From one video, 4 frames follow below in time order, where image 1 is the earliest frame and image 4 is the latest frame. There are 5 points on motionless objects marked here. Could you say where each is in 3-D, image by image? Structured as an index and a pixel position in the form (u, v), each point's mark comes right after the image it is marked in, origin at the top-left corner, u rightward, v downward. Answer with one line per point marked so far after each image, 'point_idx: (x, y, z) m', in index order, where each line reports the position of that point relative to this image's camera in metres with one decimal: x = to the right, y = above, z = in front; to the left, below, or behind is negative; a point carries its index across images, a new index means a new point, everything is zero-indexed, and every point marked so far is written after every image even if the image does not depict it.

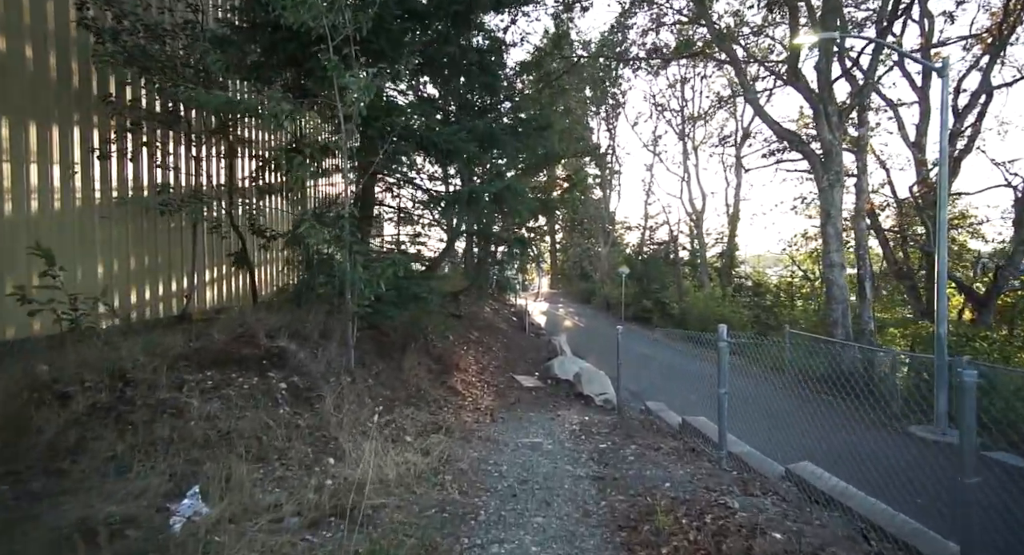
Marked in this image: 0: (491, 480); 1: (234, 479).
0: (-0.1, -1.4, +3.9) m
1: (-1.3, -1.0, +2.7) m
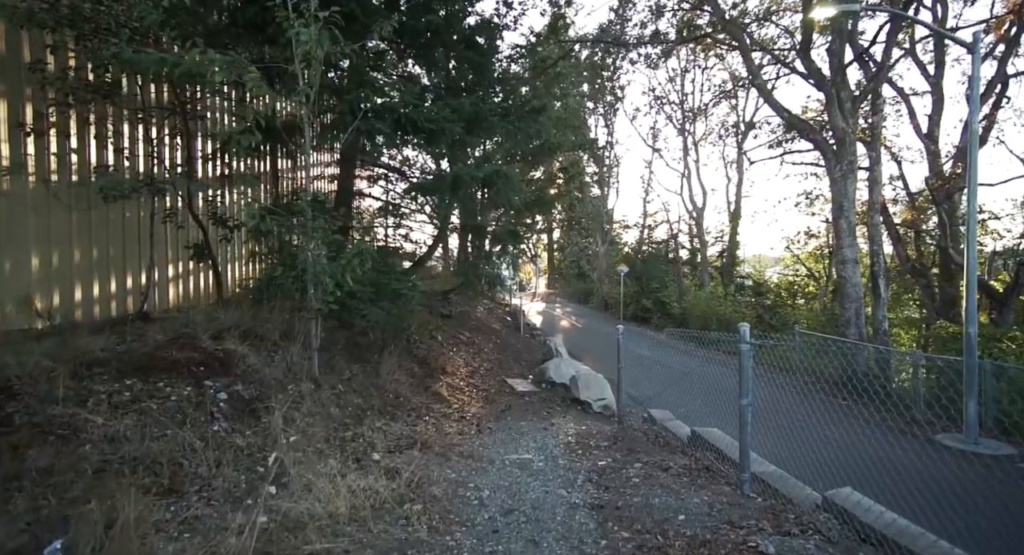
0: (-0.2, -1.3, +3.2) m
1: (-1.4, -0.9, +2.1) m
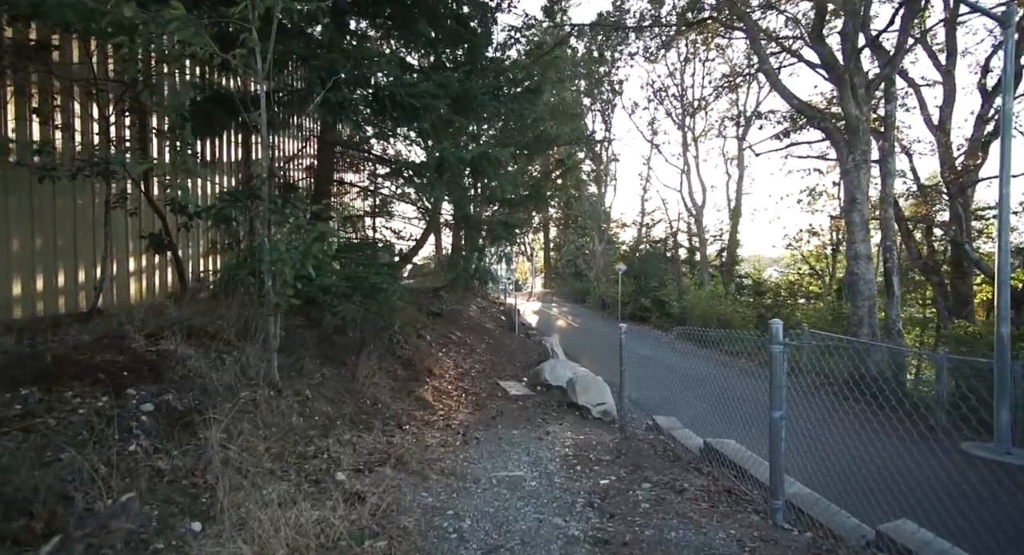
0: (-0.3, -1.2, +2.6) m
1: (-1.5, -0.8, +1.5) m
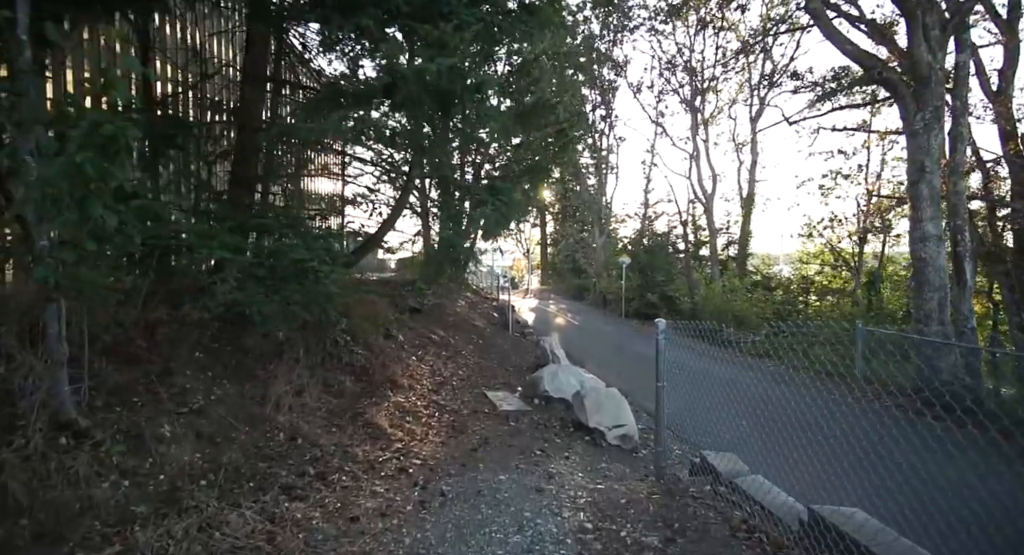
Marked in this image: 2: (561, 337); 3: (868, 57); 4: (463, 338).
0: (-0.4, -1.1, +0.8) m
1: (-1.5, -0.7, -0.3) m
2: (+1.3, -1.6, +15.5) m
3: (+4.8, +2.9, +7.7) m
4: (-0.9, -1.1, +10.2) m
